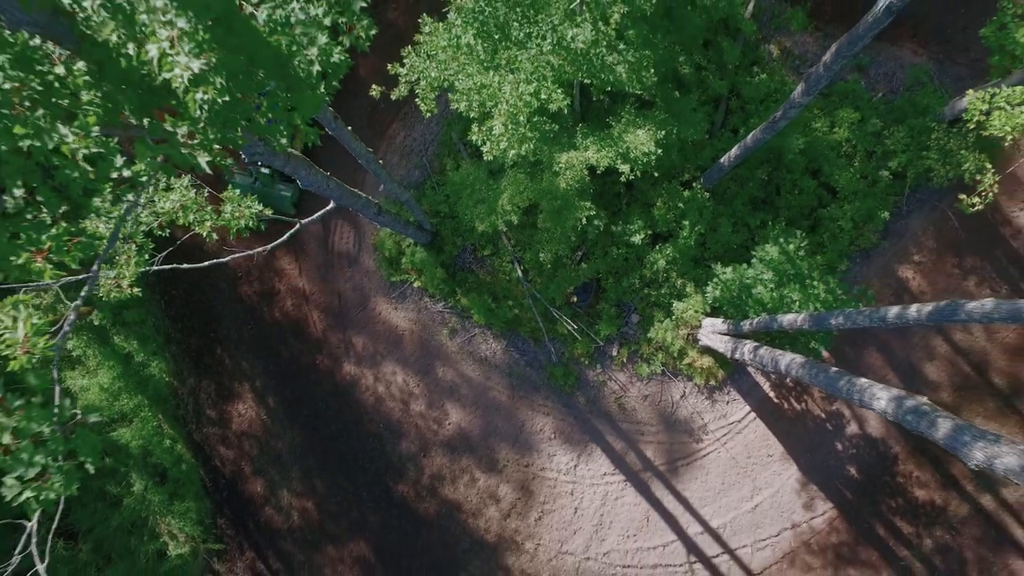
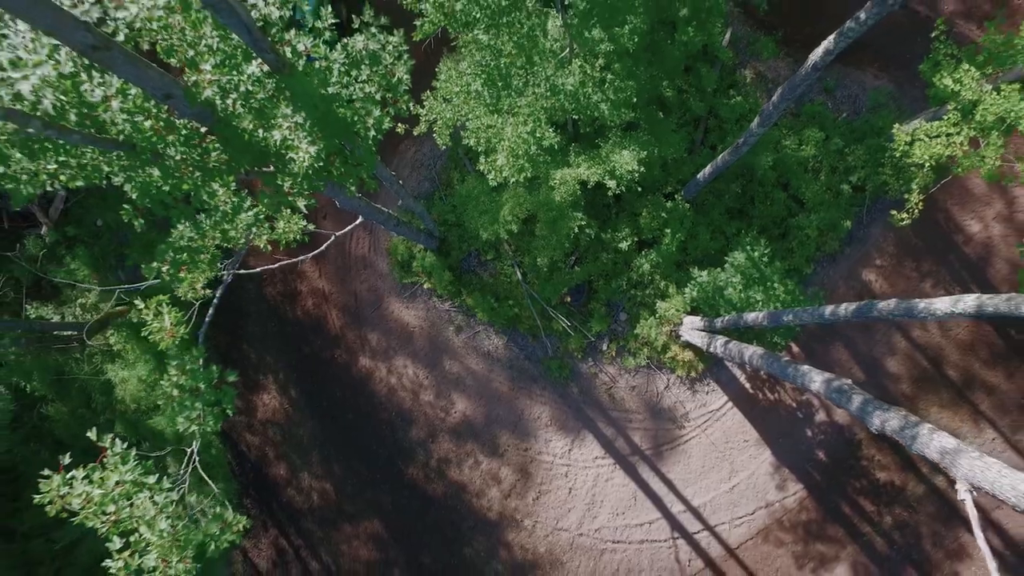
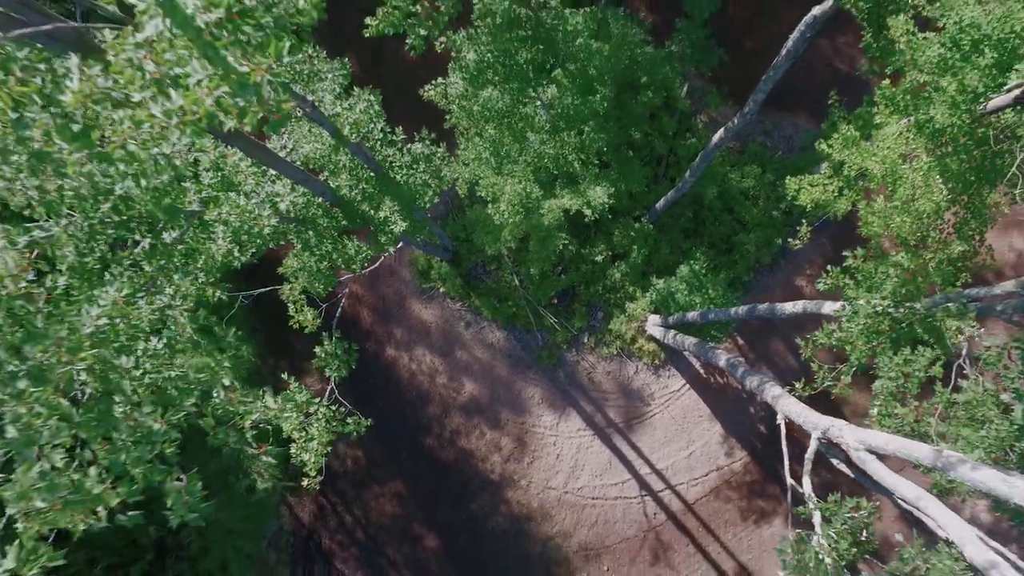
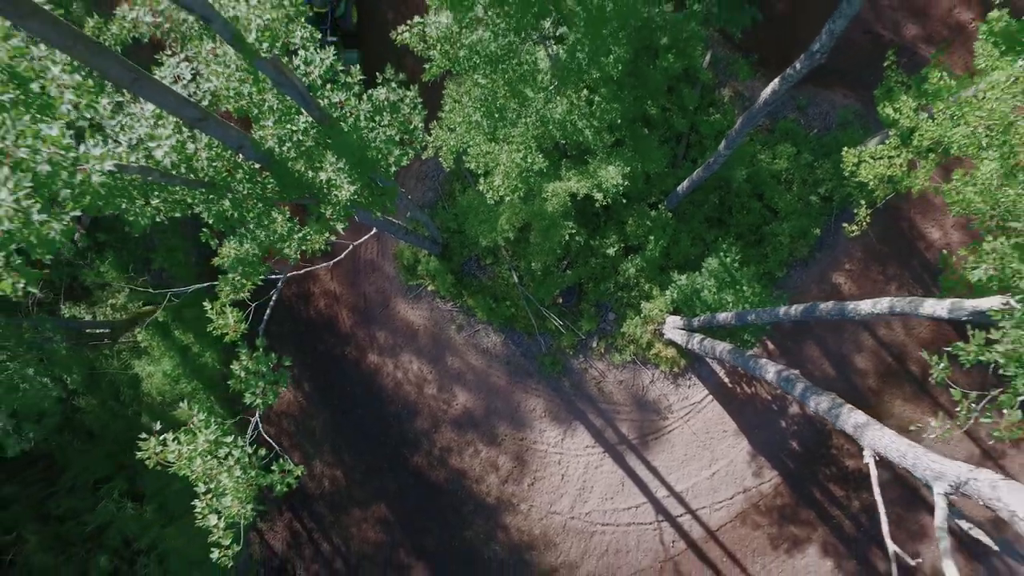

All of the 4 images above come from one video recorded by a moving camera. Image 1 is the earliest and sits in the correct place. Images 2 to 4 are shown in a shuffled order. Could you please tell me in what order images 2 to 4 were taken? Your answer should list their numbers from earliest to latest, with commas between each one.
2, 4, 3
